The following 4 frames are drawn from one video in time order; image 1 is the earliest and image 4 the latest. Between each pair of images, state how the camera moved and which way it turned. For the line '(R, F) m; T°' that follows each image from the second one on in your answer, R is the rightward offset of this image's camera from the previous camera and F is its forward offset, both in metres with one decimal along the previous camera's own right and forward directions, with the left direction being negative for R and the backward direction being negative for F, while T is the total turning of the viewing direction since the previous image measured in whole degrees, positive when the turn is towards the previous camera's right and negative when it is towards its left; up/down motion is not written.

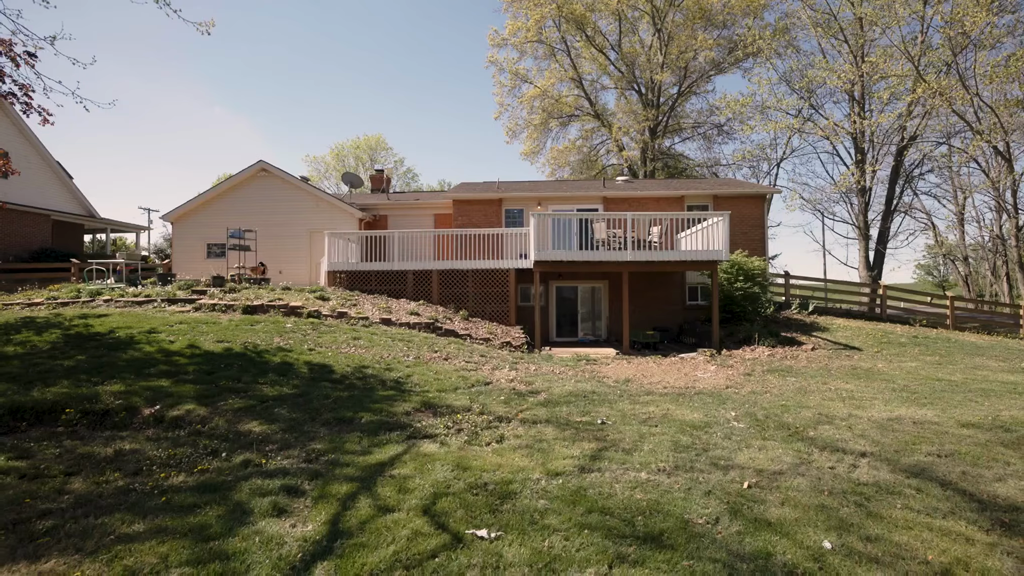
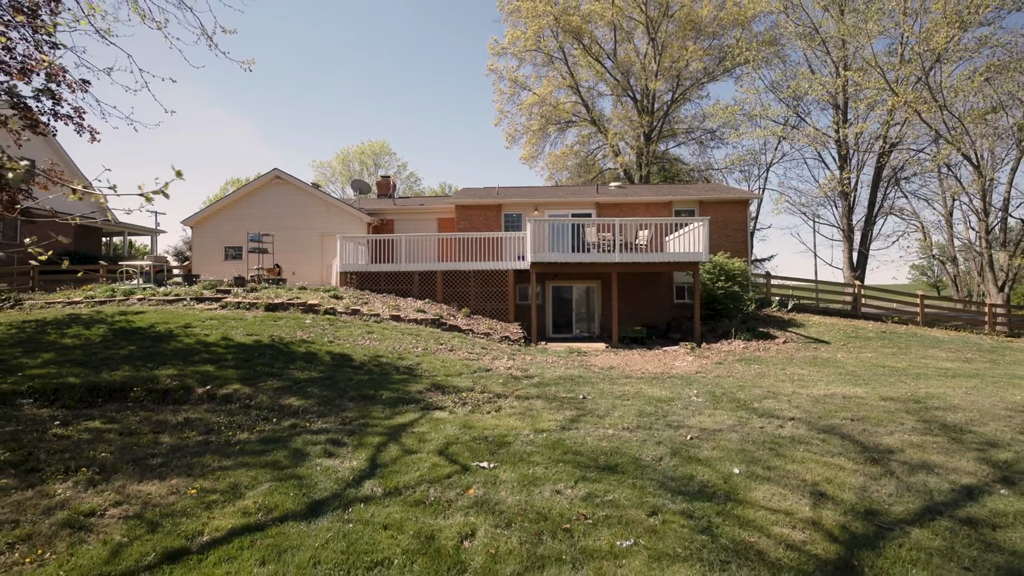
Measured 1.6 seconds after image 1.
(+0.1, -1.0) m; 0°
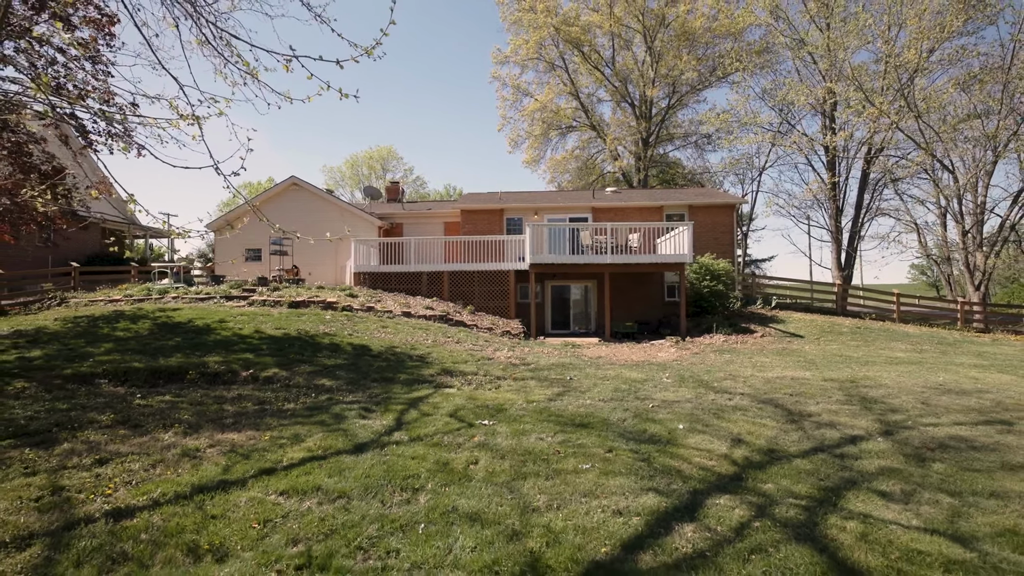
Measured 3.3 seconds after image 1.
(+0.1, -1.1) m; 0°
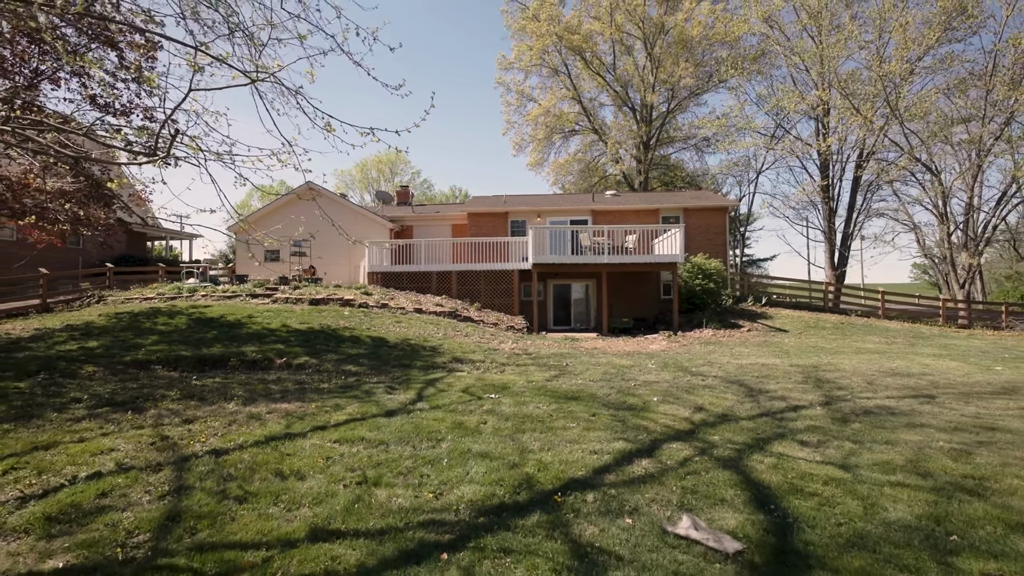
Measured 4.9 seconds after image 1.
(0.0, -1.0) m; -1°
